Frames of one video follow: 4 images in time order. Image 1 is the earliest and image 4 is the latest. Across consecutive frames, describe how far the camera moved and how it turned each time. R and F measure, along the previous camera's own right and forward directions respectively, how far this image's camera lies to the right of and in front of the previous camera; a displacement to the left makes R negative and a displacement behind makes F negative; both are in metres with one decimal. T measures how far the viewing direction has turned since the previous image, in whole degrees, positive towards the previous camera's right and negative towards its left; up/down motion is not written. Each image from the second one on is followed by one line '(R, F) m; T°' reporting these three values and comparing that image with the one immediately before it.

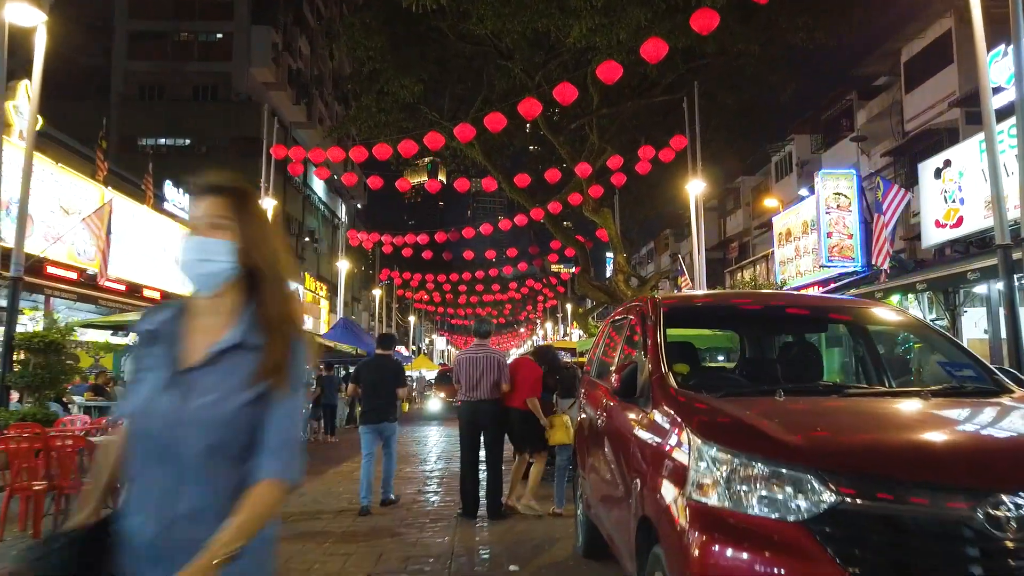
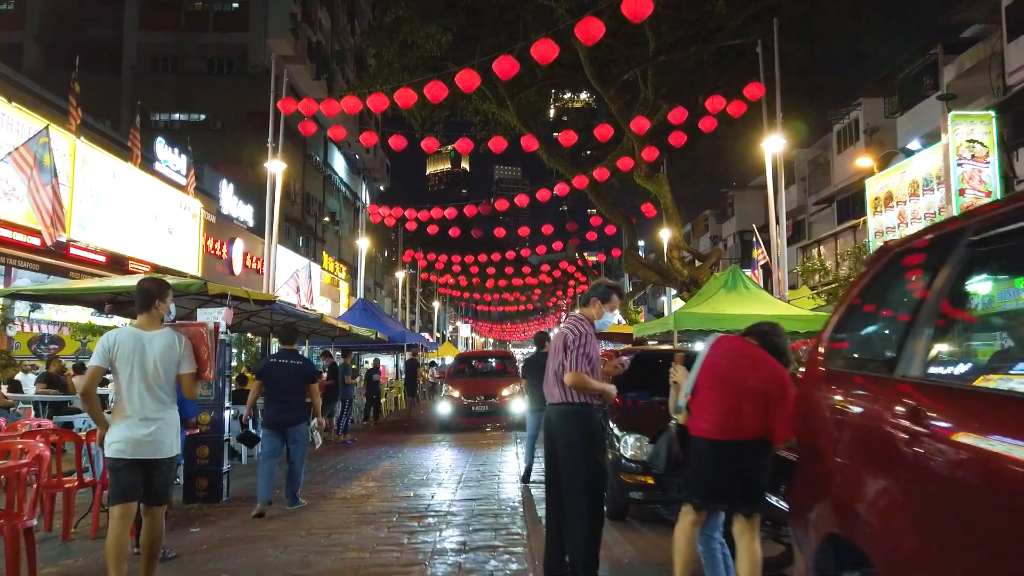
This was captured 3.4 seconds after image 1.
(-0.5, +2.8) m; -2°
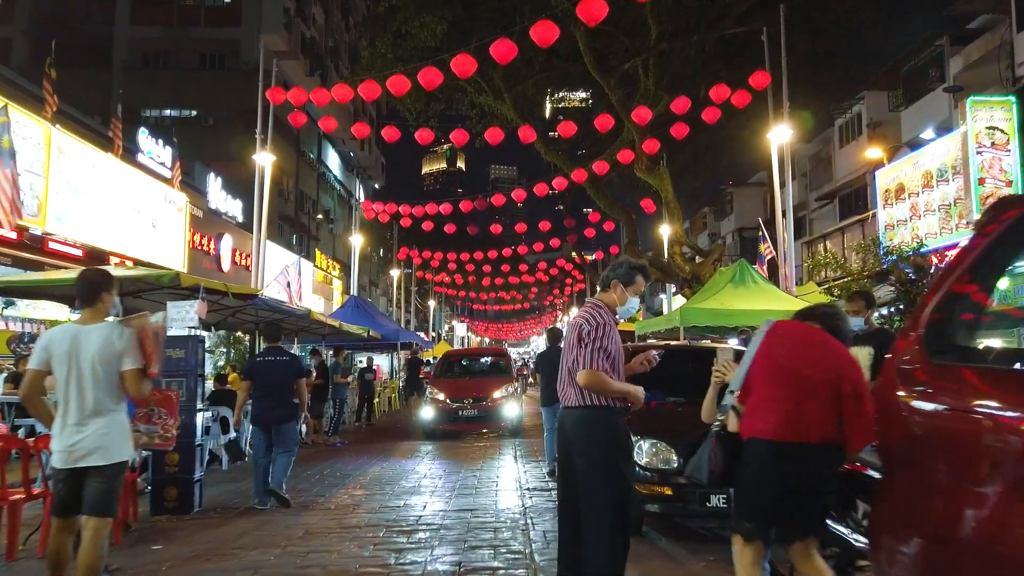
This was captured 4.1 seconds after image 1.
(0.0, +0.6) m; 0°
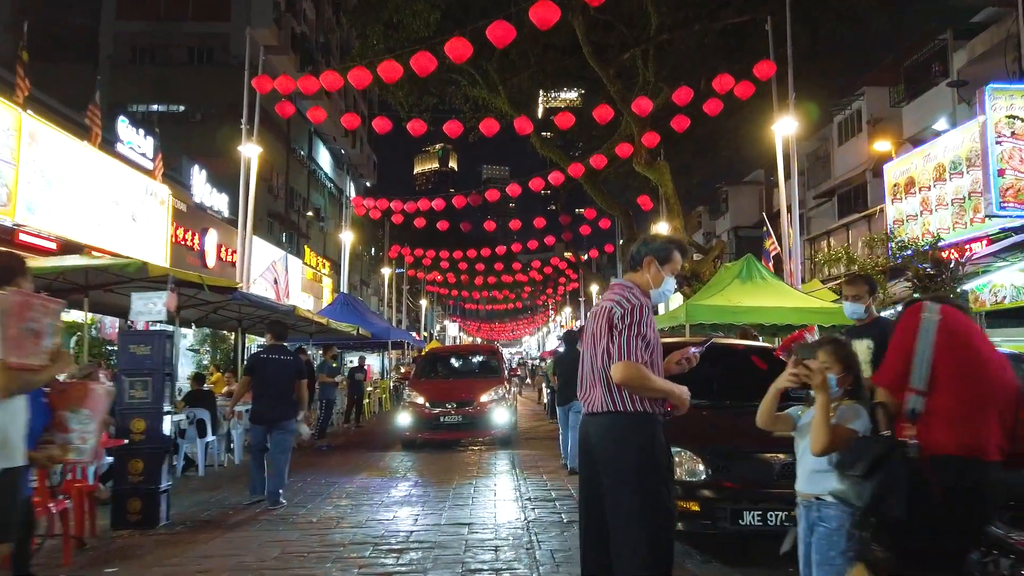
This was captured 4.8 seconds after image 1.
(-0.1, +0.6) m; +1°
